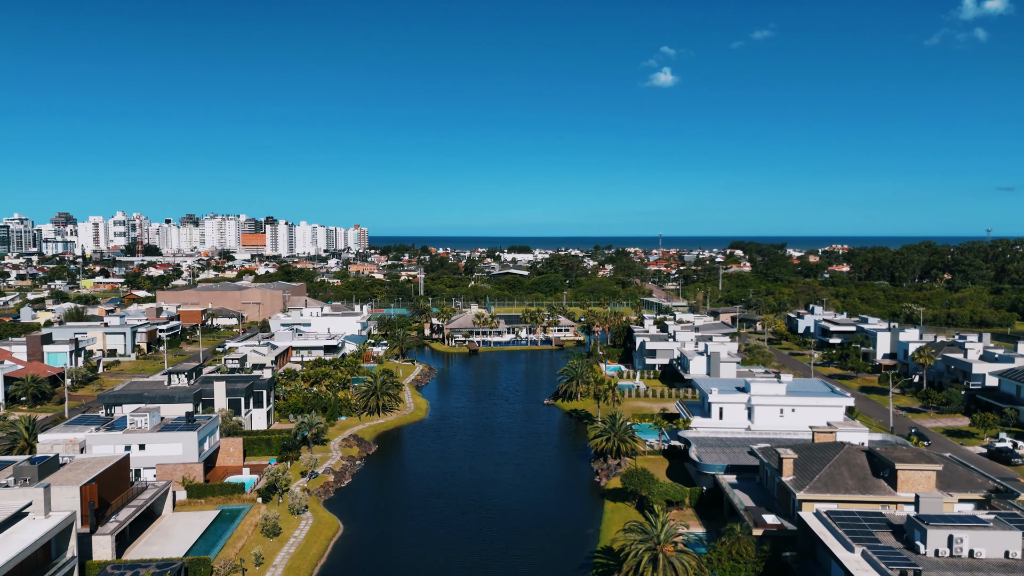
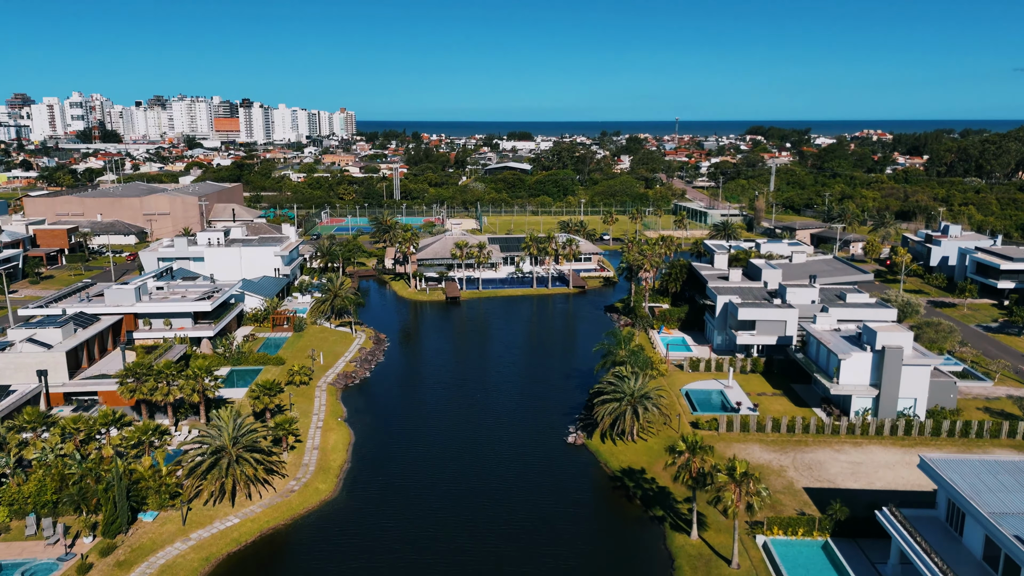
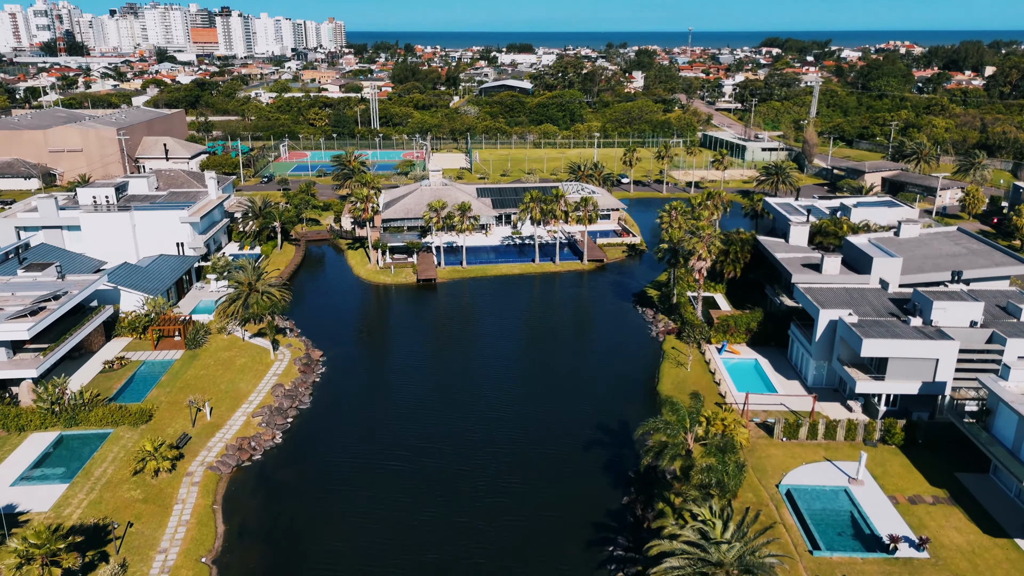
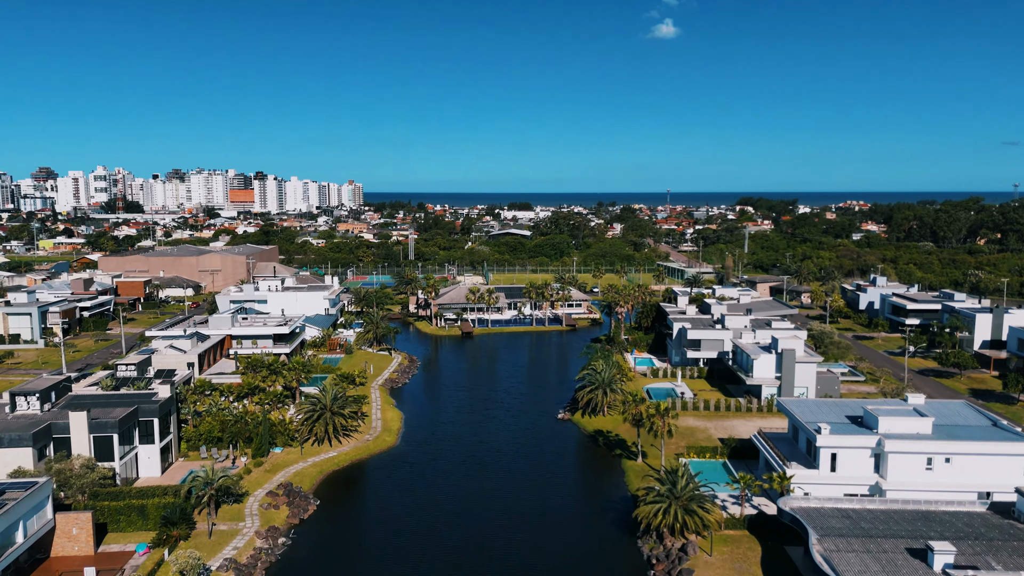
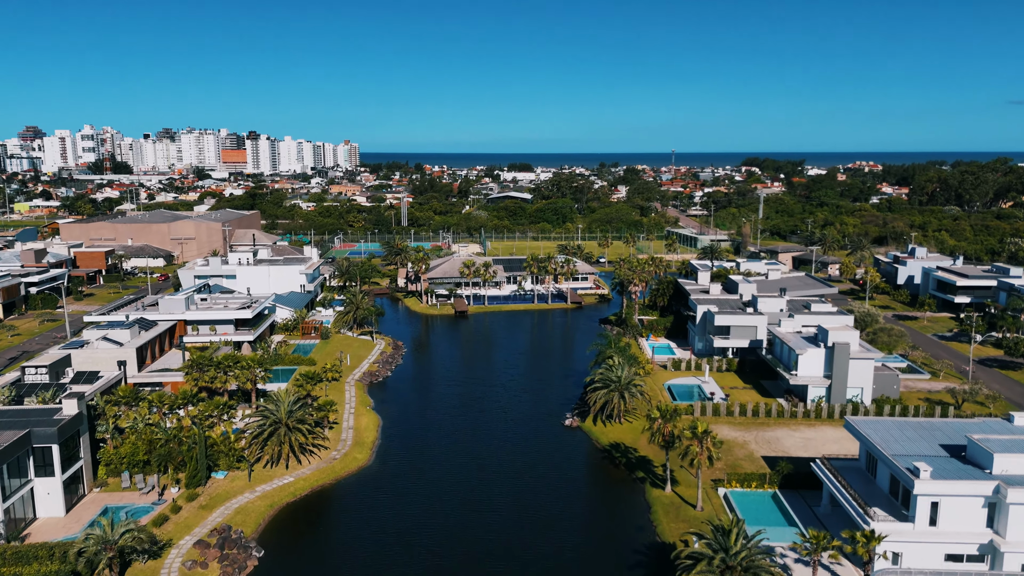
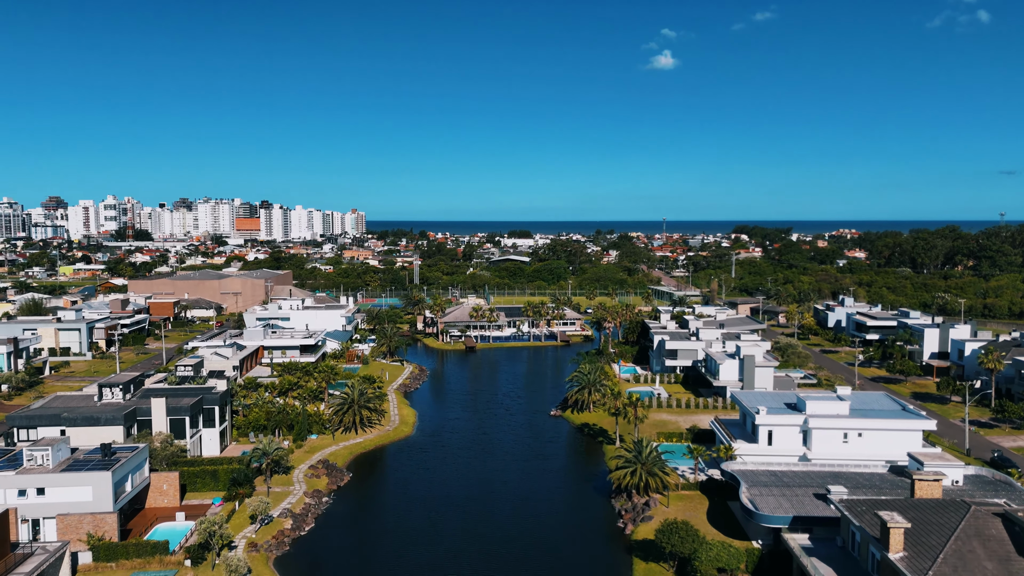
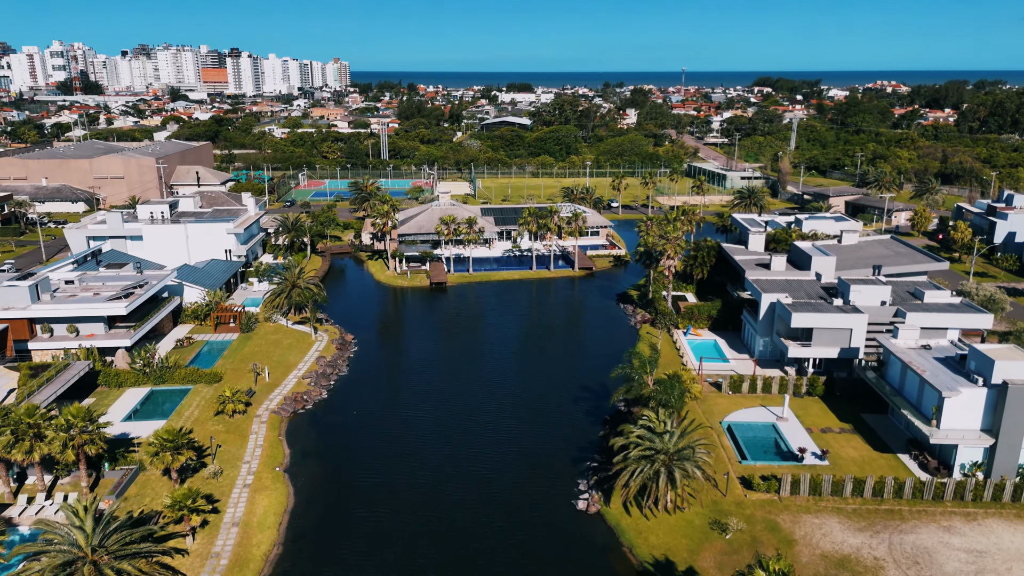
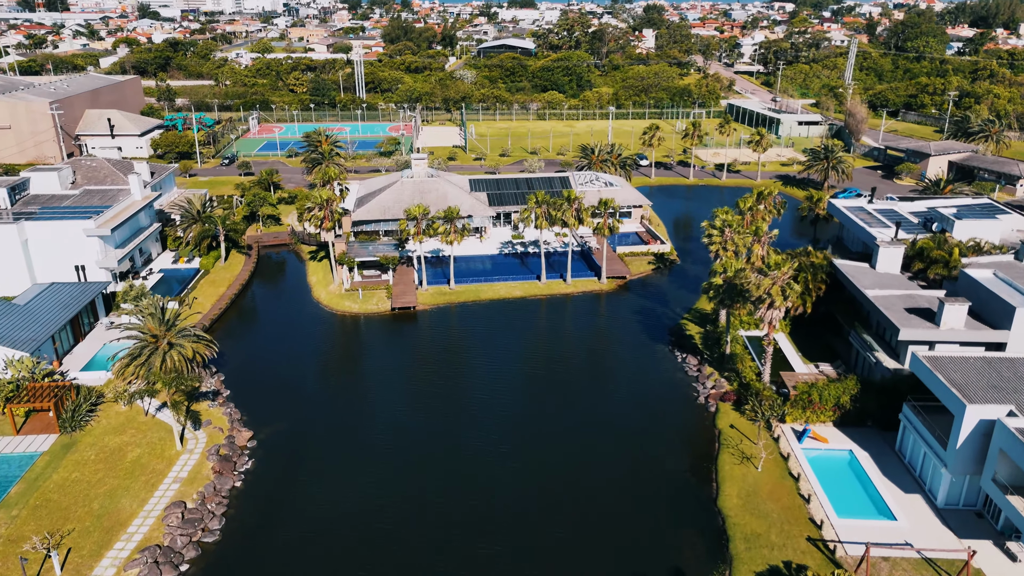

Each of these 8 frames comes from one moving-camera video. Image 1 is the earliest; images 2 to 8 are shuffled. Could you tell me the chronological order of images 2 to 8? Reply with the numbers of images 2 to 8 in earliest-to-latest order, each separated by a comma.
6, 4, 5, 2, 7, 3, 8
